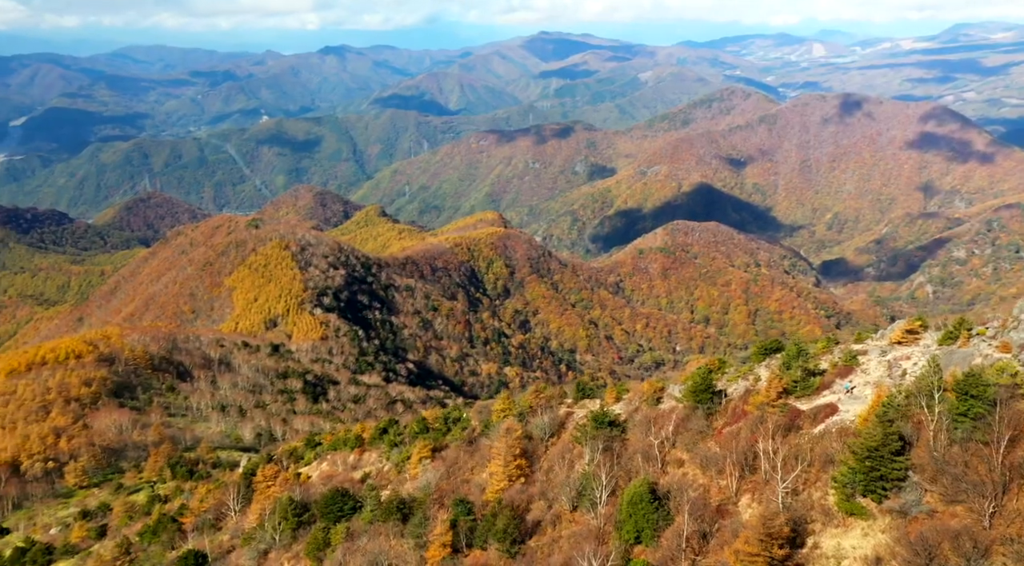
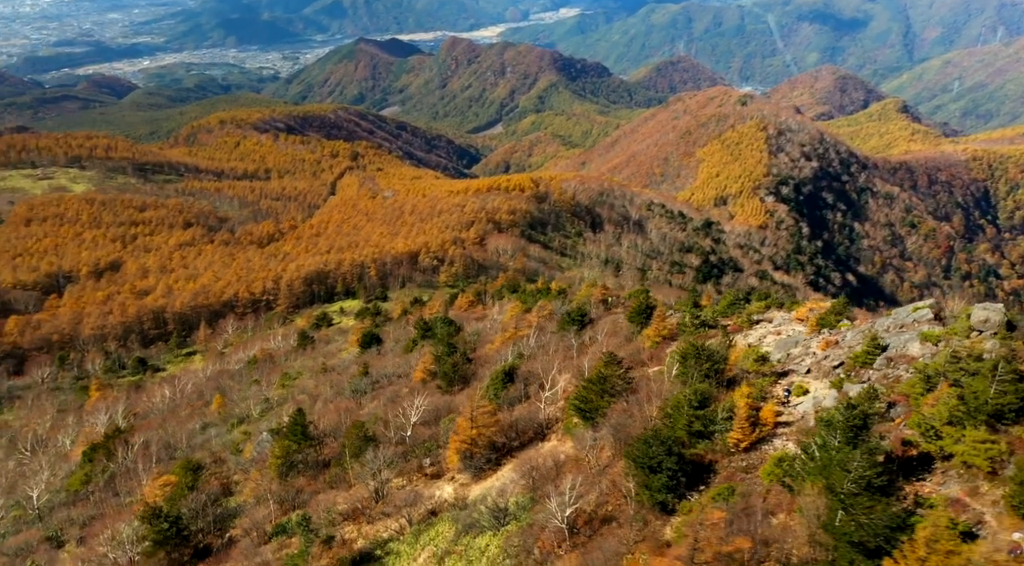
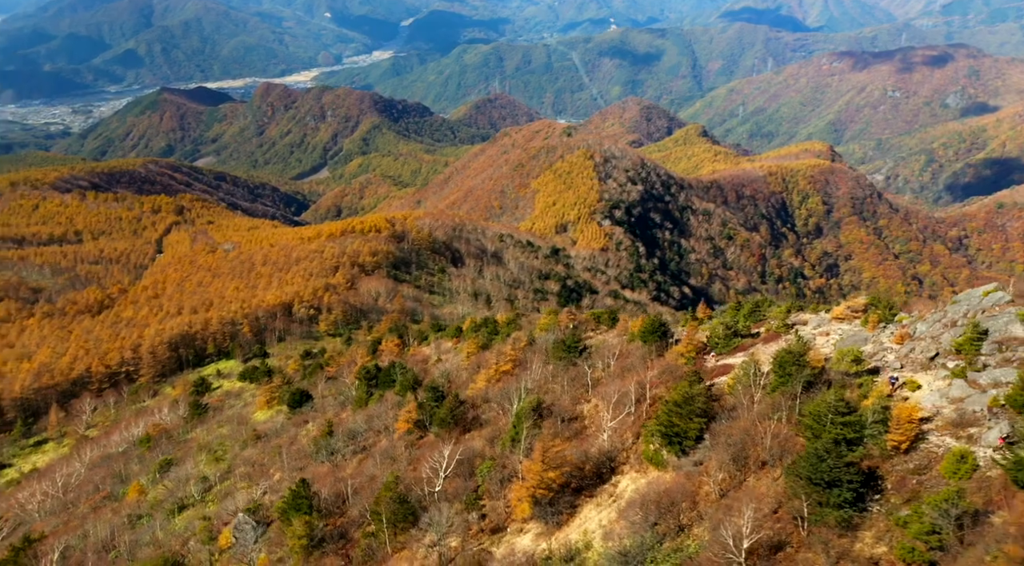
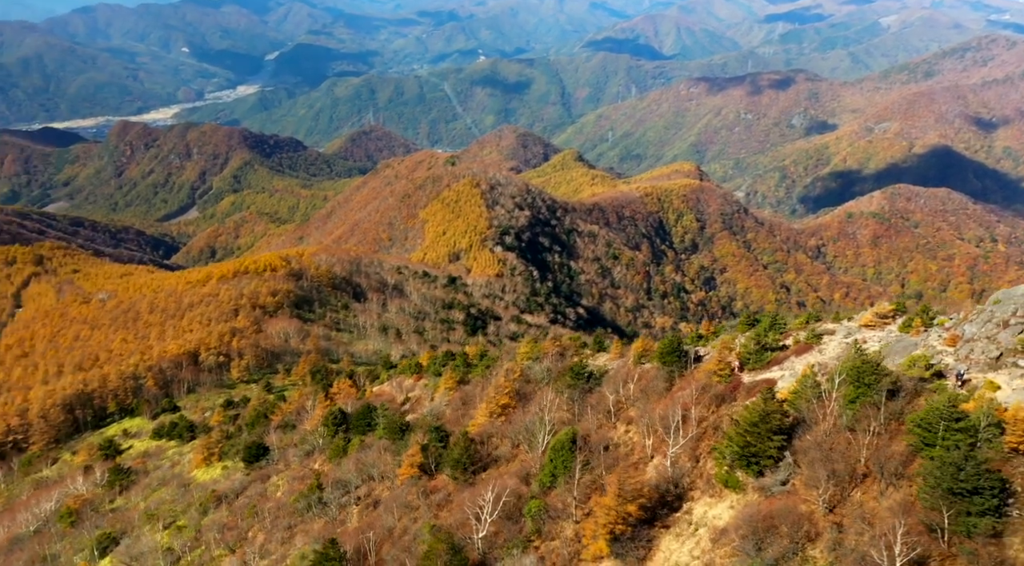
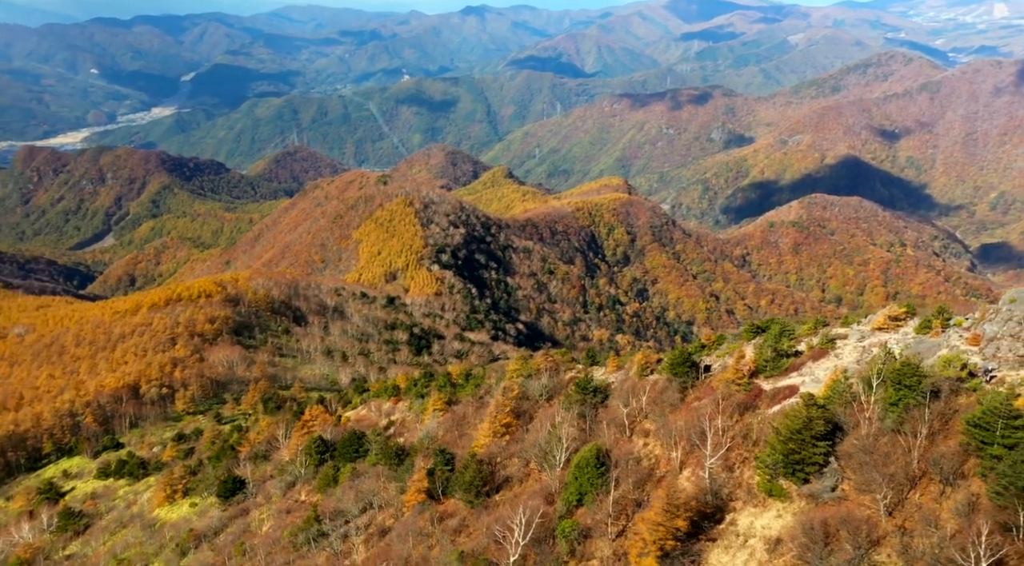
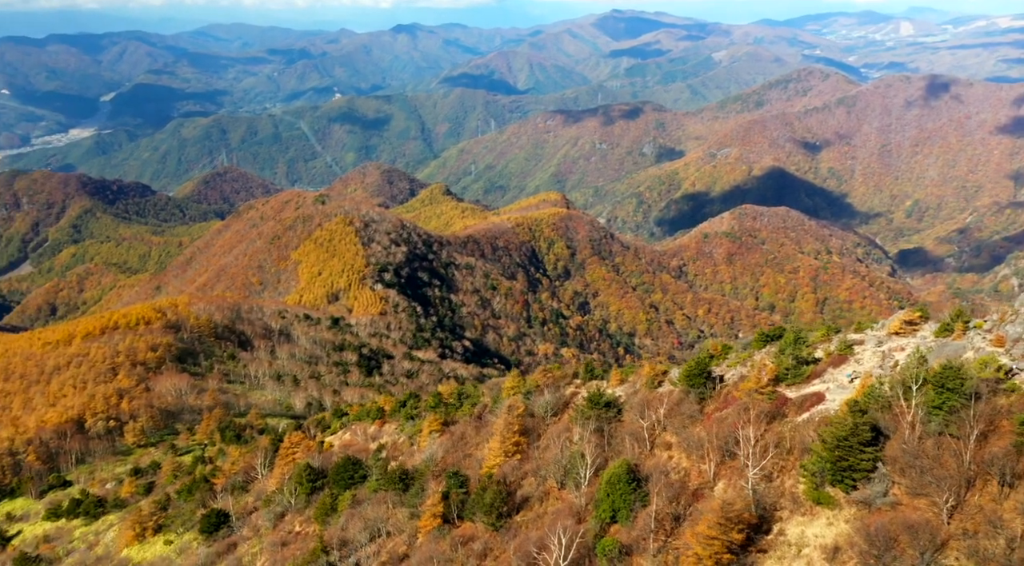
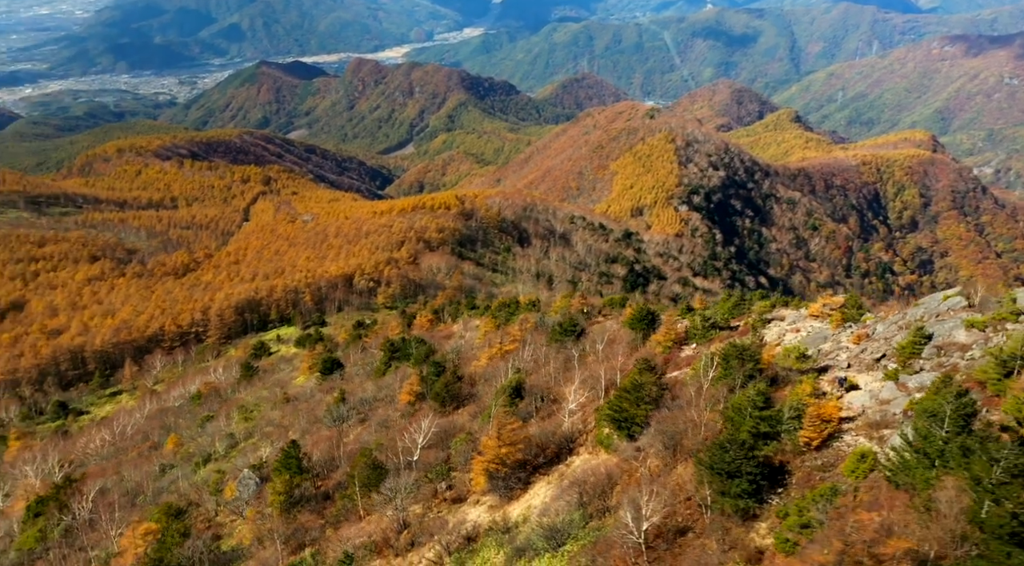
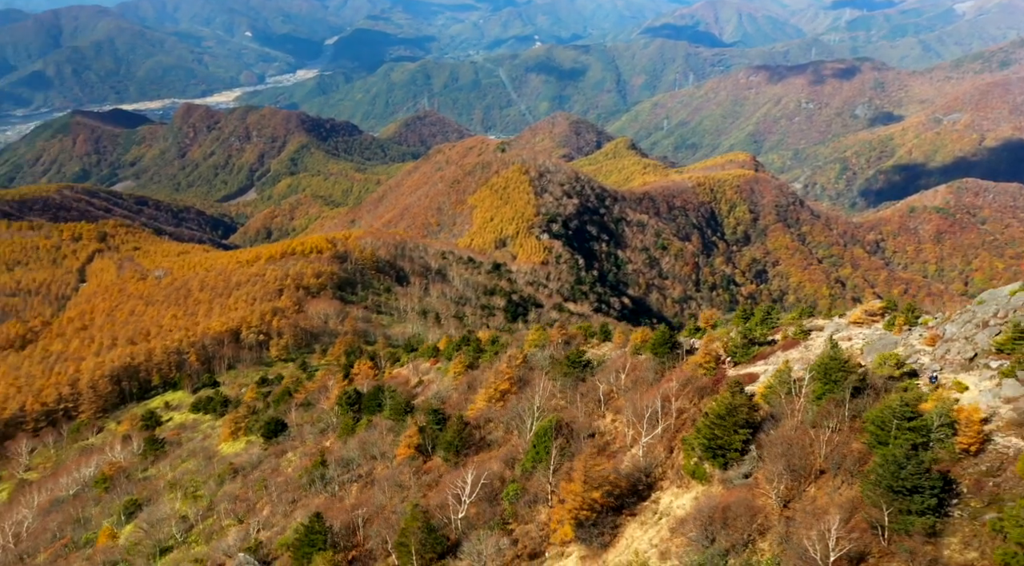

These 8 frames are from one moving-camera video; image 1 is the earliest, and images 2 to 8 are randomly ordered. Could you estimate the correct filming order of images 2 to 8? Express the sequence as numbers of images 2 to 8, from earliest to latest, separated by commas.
6, 5, 4, 8, 3, 7, 2
